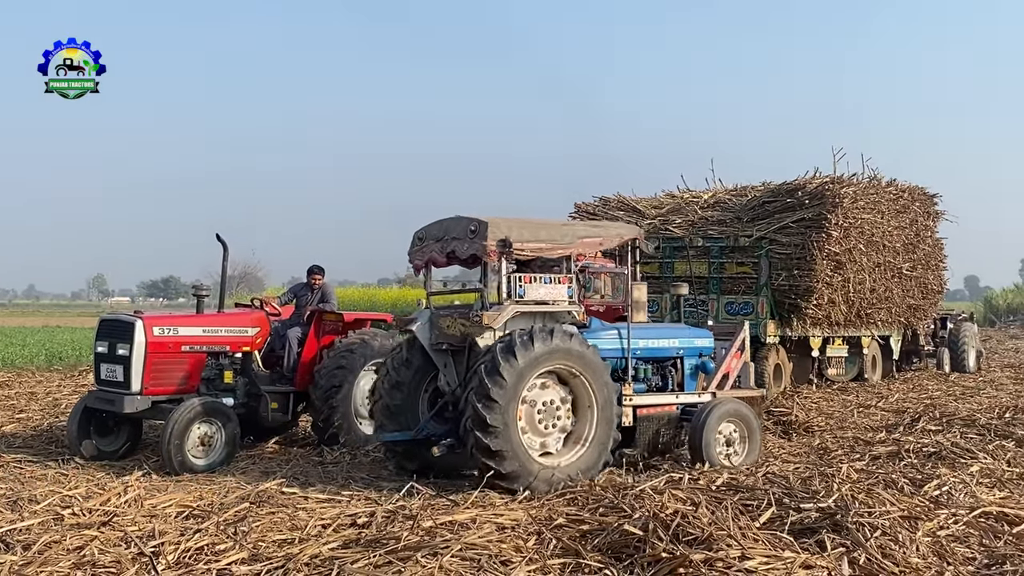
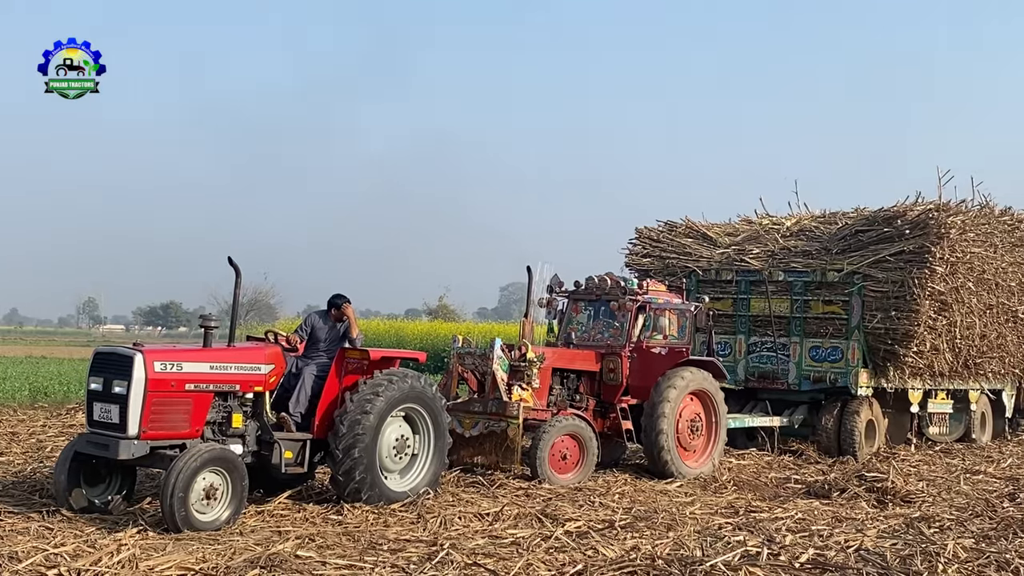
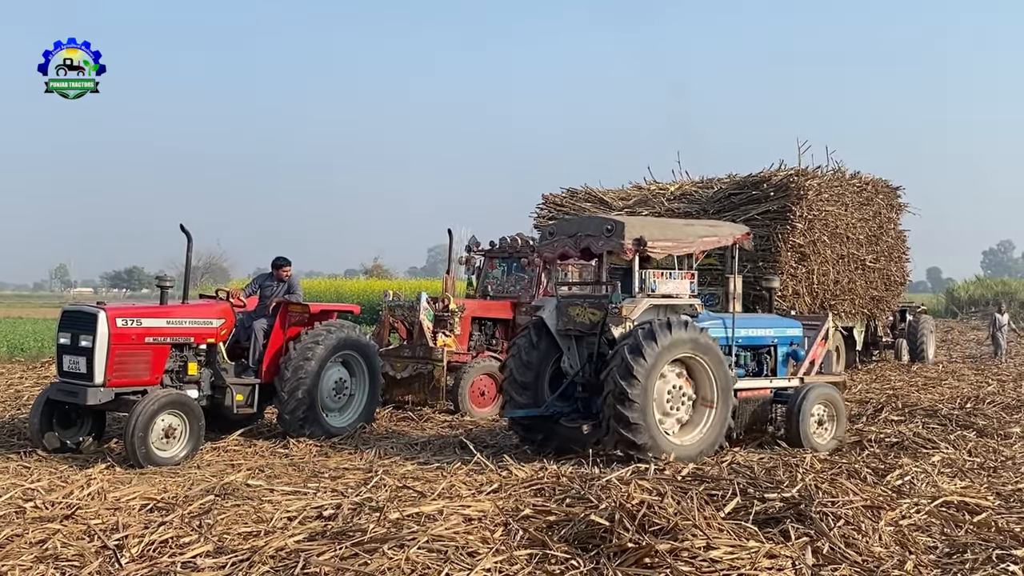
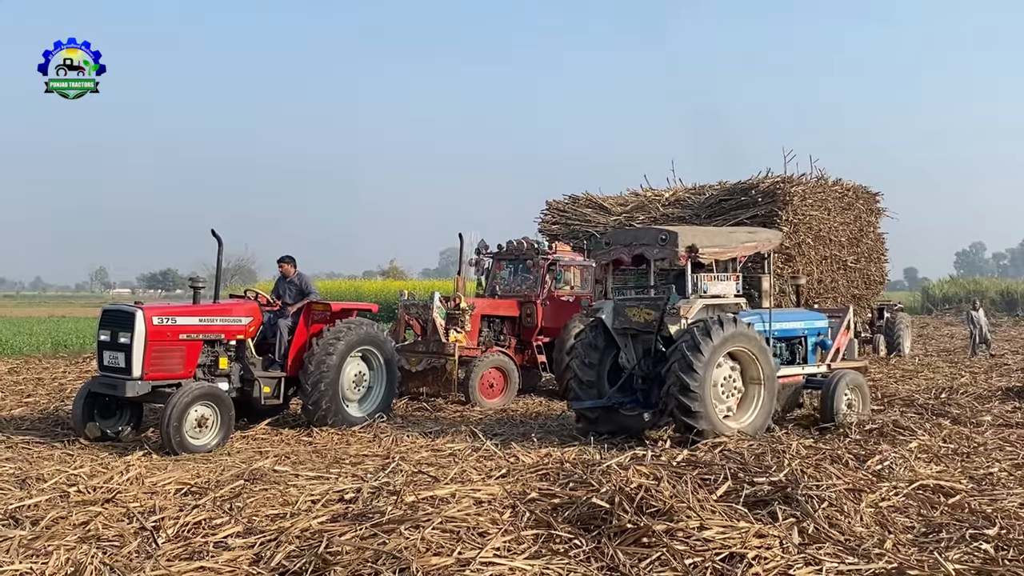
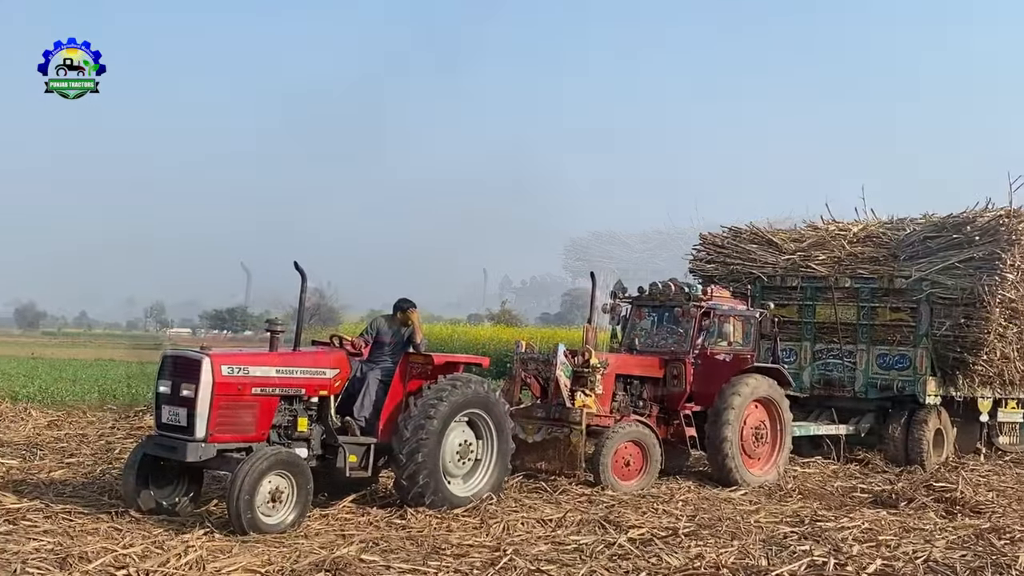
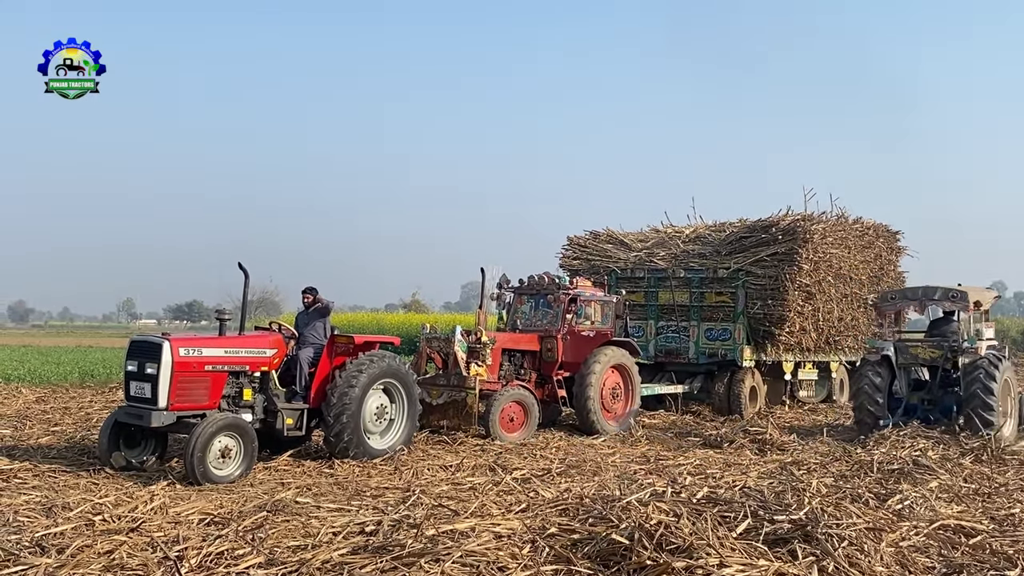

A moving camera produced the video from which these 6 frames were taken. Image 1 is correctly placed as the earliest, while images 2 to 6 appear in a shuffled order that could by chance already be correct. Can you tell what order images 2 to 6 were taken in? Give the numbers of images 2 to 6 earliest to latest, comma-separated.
3, 4, 6, 5, 2
